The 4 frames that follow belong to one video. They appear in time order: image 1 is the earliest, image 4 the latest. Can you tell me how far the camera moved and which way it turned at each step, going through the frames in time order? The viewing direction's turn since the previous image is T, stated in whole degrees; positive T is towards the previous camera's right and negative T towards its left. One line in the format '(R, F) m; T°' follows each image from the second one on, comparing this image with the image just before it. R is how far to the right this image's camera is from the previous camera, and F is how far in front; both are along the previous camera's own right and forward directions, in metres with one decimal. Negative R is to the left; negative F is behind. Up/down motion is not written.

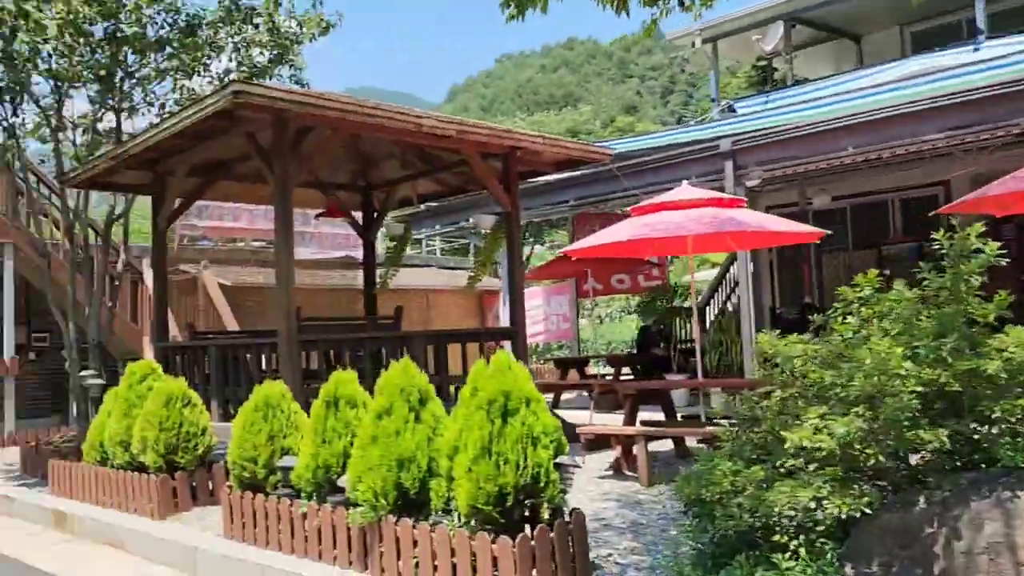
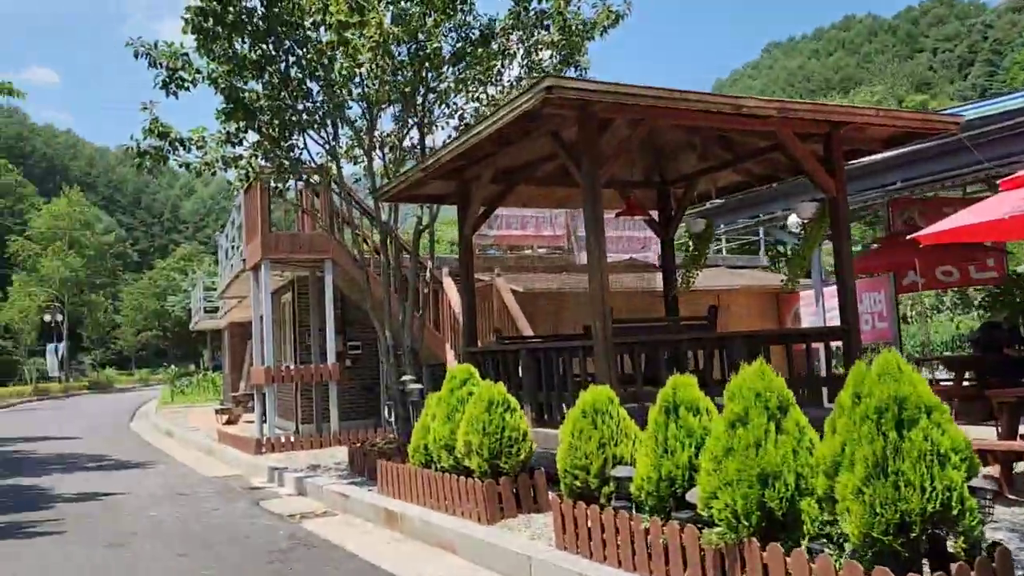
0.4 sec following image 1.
(-0.5, +0.4) m; -17°
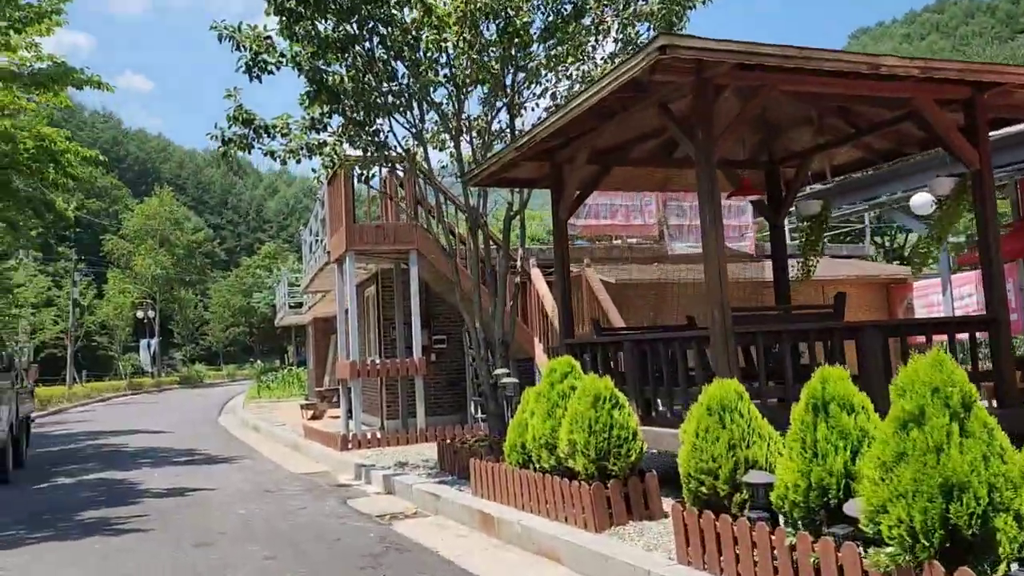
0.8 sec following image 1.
(-0.2, +0.6) m; -5°
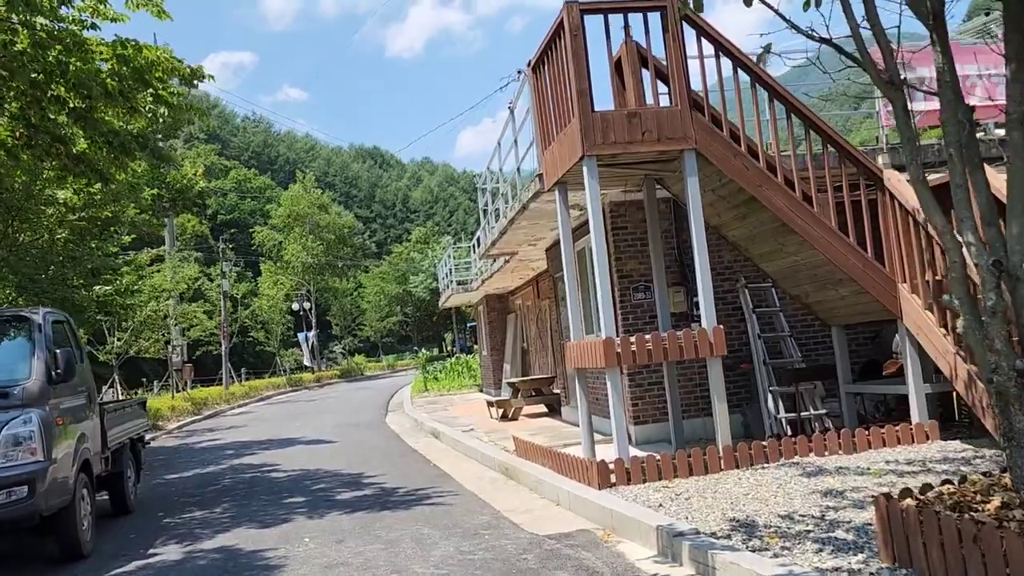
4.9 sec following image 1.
(-2.0, +5.4) m; -10°
